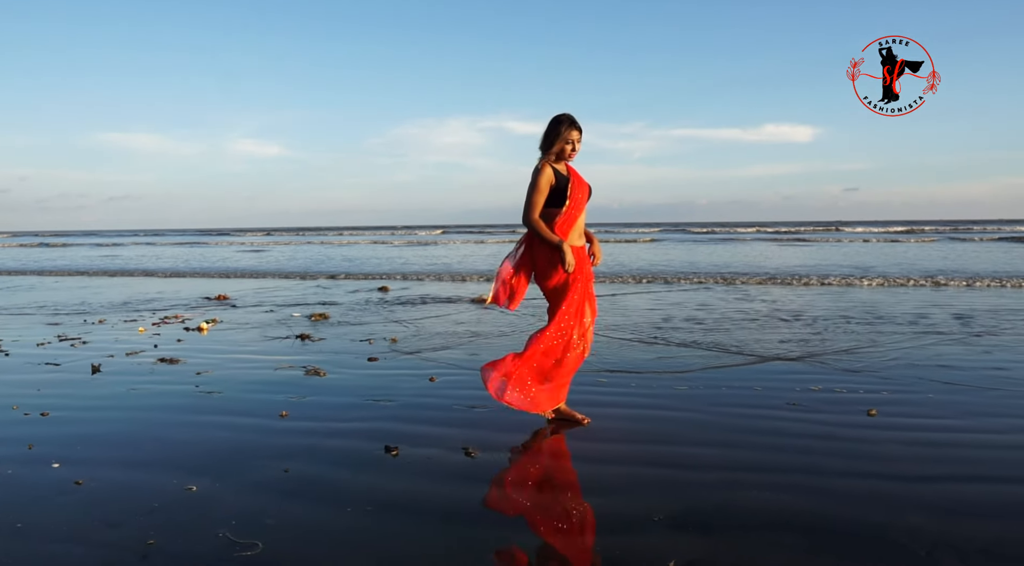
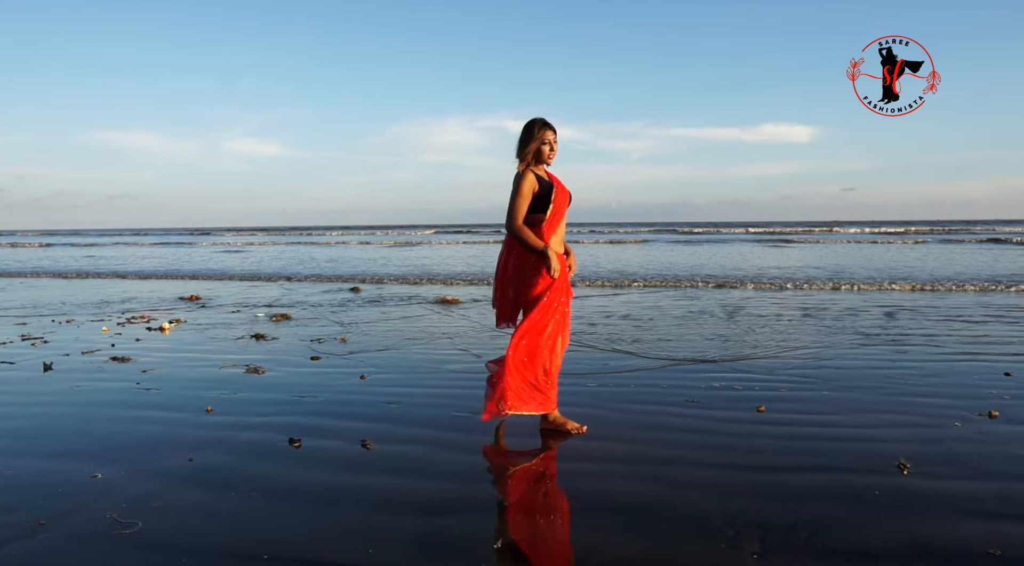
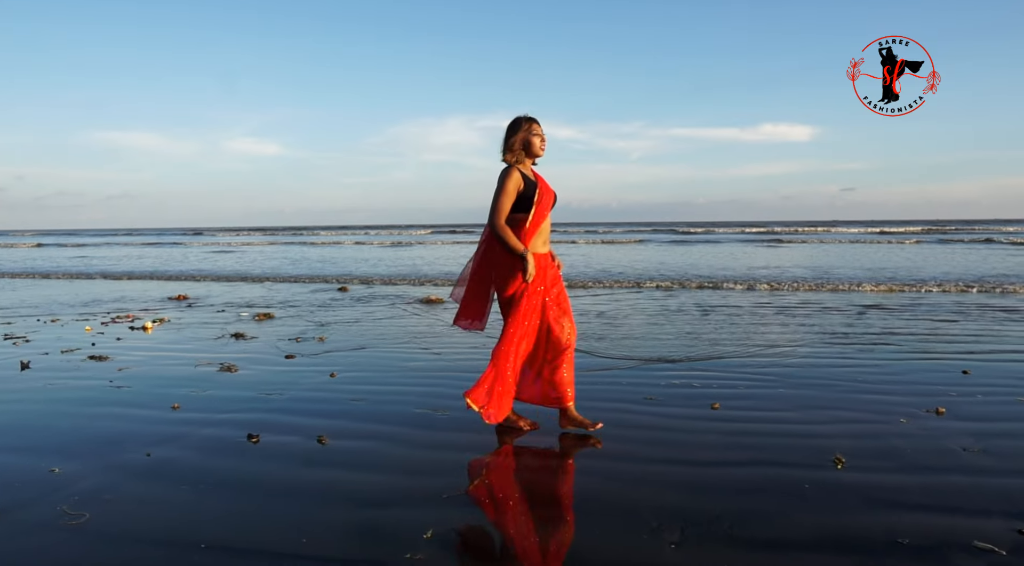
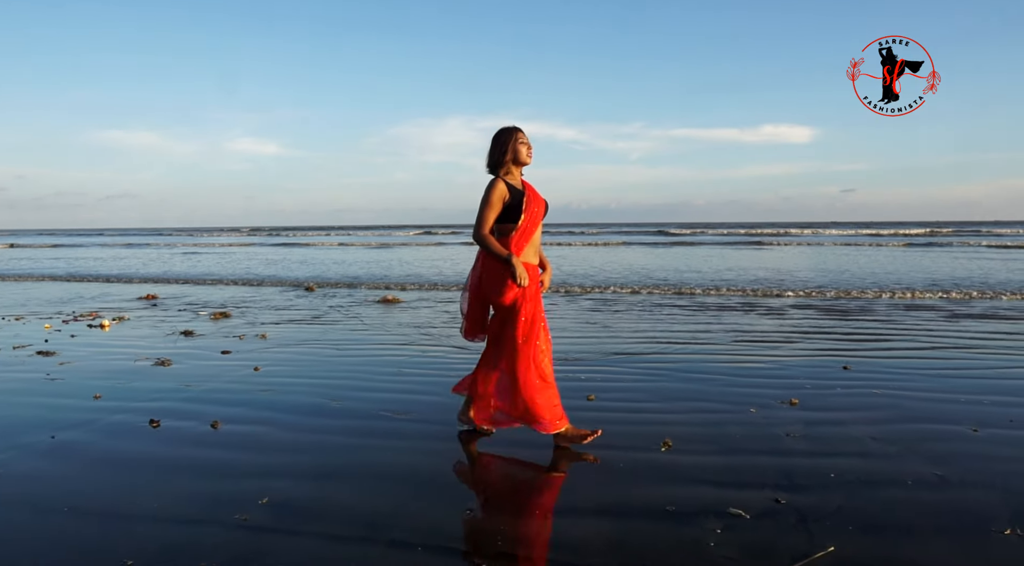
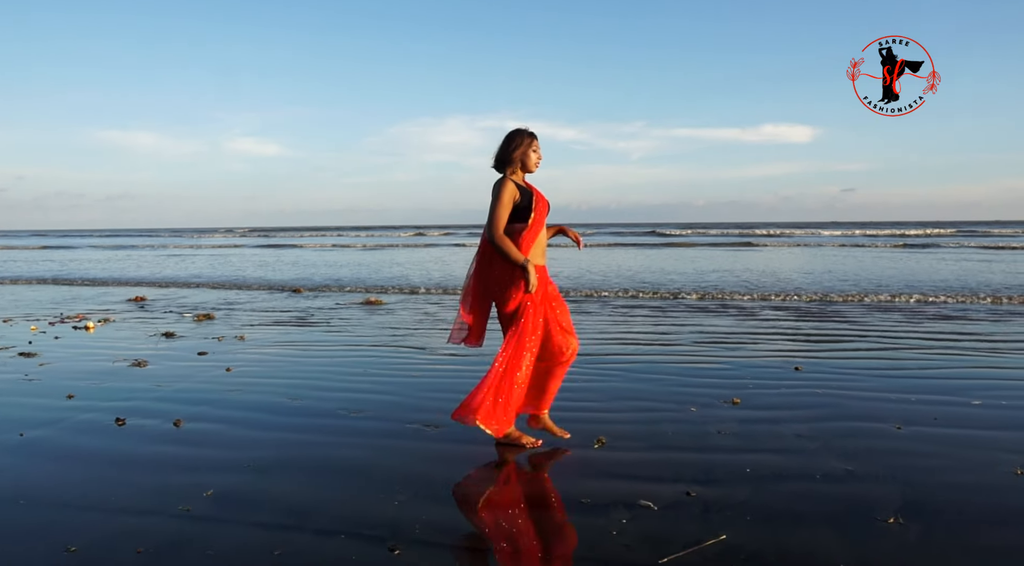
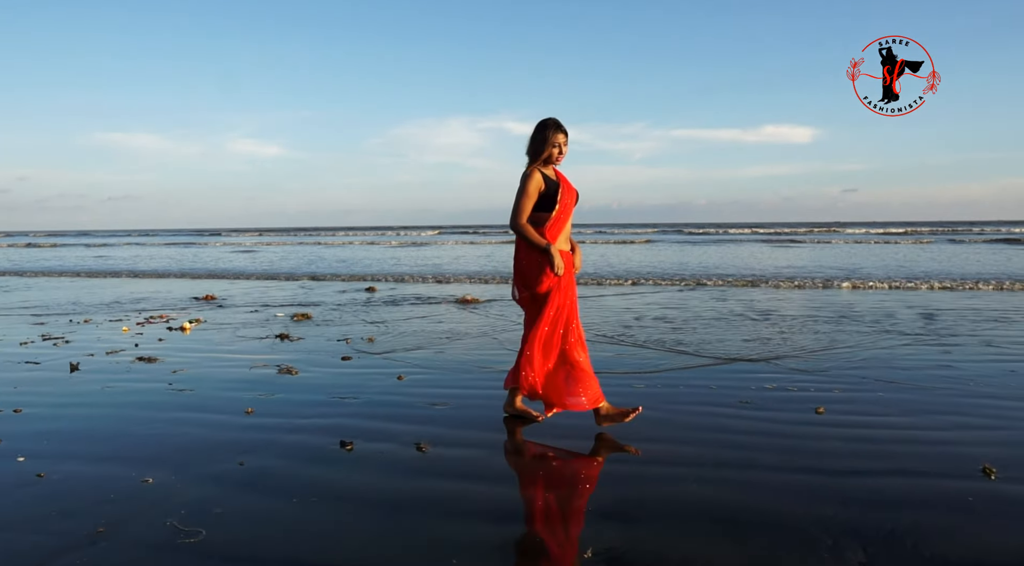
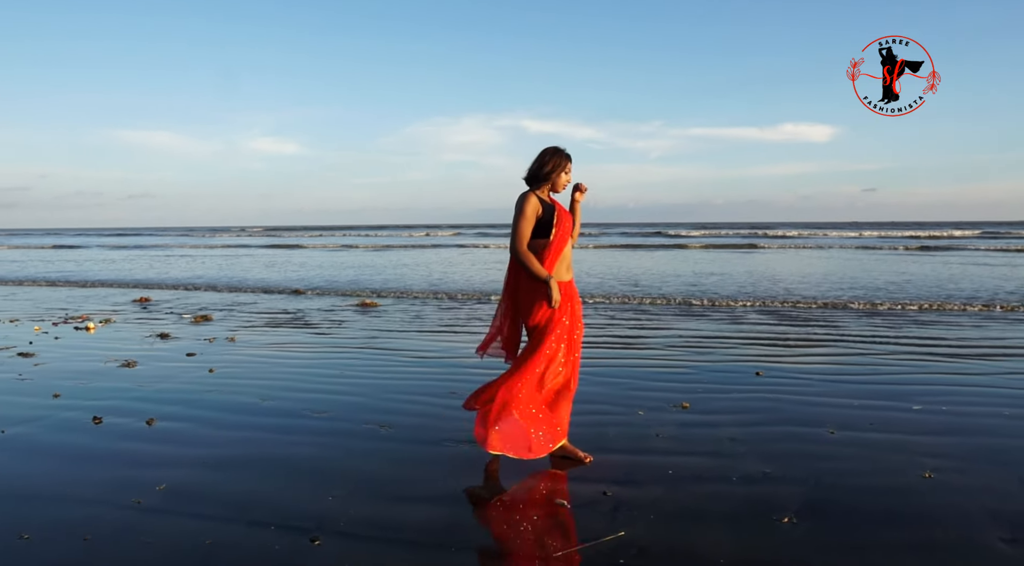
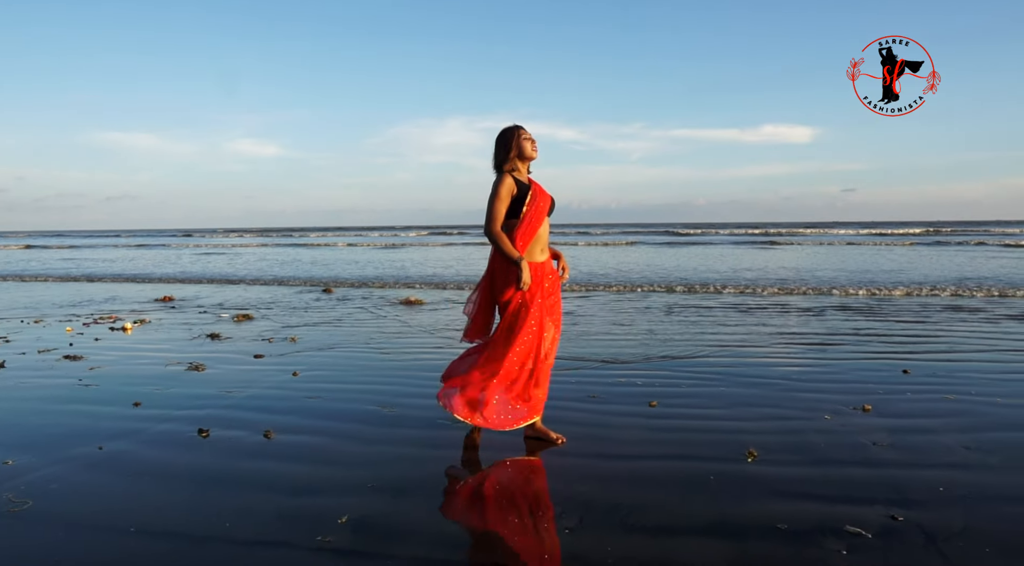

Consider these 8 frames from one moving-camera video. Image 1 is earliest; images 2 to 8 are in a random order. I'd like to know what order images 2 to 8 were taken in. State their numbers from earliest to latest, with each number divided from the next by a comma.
6, 2, 3, 8, 4, 5, 7
